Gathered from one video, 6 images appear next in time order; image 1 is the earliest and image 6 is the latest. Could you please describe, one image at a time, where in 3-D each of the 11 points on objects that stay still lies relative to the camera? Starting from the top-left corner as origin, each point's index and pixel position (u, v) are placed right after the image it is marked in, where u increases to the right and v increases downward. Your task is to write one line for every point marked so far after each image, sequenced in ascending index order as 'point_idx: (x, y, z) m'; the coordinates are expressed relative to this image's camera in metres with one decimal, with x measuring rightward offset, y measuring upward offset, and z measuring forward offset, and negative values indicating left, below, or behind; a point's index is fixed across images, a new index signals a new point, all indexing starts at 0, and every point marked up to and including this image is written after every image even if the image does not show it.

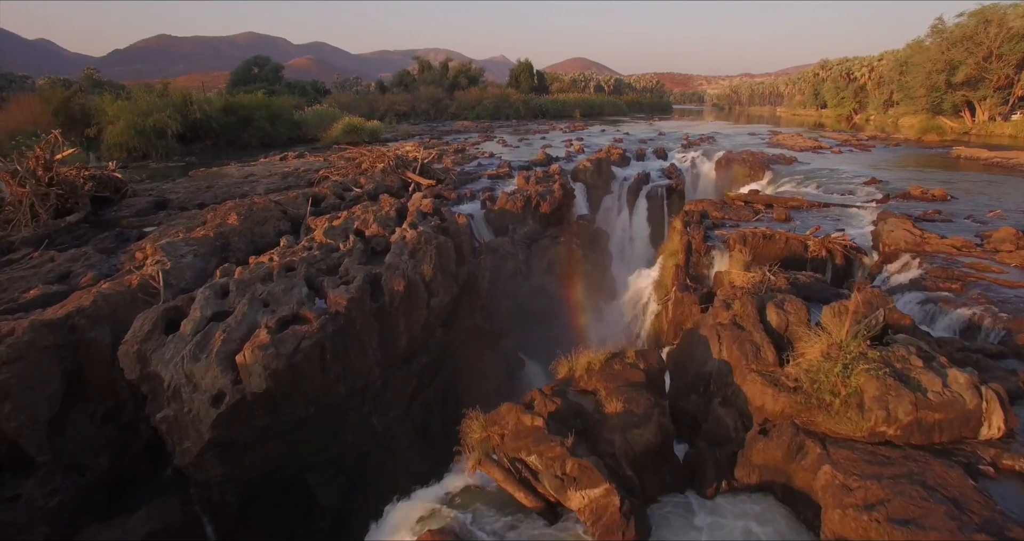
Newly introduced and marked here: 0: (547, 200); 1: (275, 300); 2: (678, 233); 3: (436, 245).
0: (+0.9, +1.9, +15.1) m
1: (-3.8, -0.5, +9.1) m
2: (+3.3, +0.8, +11.4) m
3: (-1.5, +0.5, +11.5) m
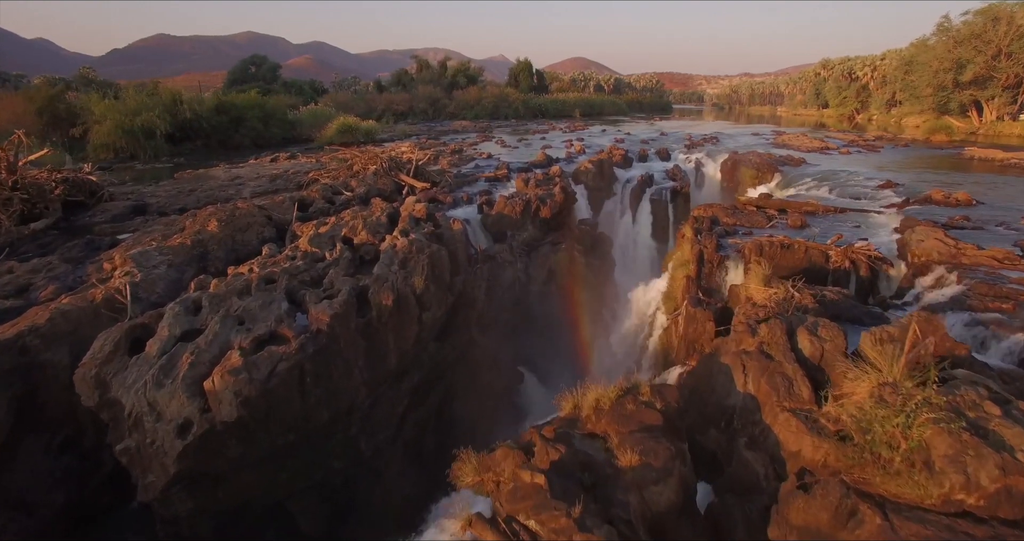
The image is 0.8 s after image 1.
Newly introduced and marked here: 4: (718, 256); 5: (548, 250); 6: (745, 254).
0: (+0.9, +1.7, +14.4) m
1: (-3.8, -0.7, +8.4) m
2: (+3.3, +0.6, +10.6) m
3: (-1.6, +0.3, +10.7) m
4: (+3.5, +0.2, +9.9) m
5: (+1.0, +0.5, +13.8) m
6: (+3.9, +0.3, +9.8) m
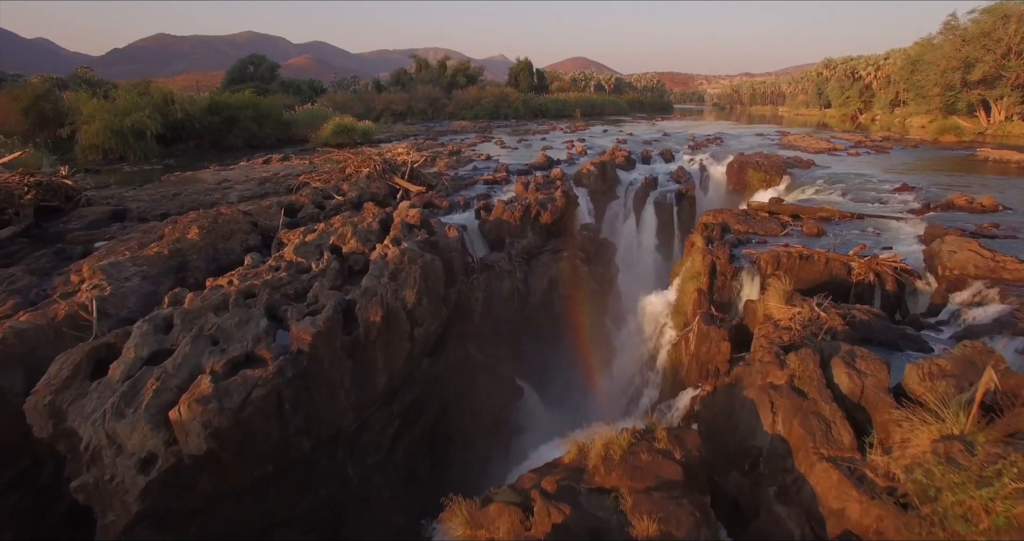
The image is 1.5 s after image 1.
0: (+0.8, +1.5, +13.7) m
1: (-3.8, -0.9, +7.7) m
2: (+3.2, +0.4, +10.0) m
3: (-1.6, +0.1, +10.0) m
4: (+3.5, 0.0, +9.2) m
5: (+0.9, +0.3, +13.1) m
6: (+3.9, +0.1, +9.1) m
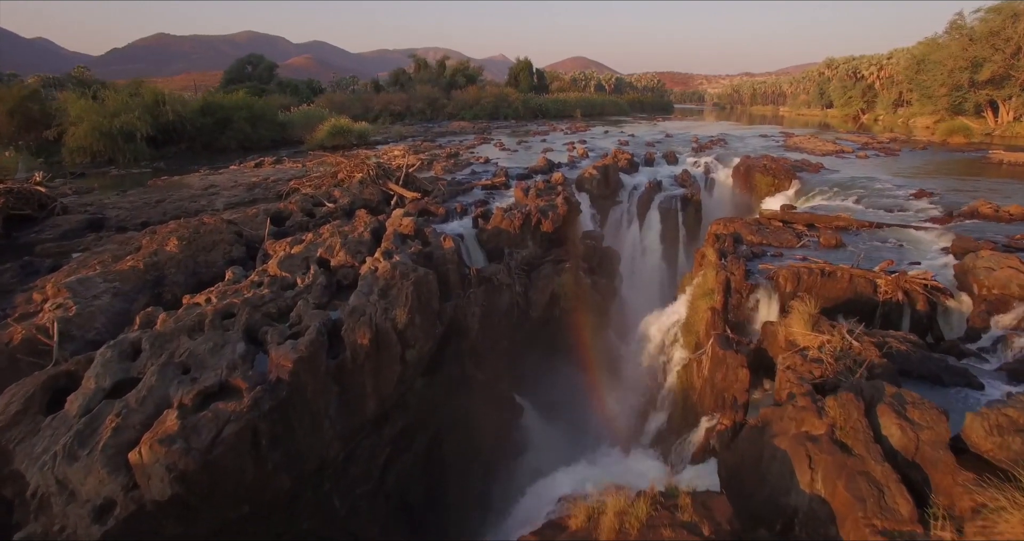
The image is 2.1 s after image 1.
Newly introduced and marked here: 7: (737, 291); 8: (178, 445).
0: (+0.8, +1.2, +13.0) m
1: (-3.8, -1.1, +7.0) m
2: (+3.2, +0.1, +9.3) m
3: (-1.6, -0.1, +9.4) m
4: (+3.5, -0.2, +8.5) m
5: (+0.9, +0.1, +12.5) m
6: (+3.9, -0.2, +8.5) m
7: (+3.3, -0.3, +8.5) m
8: (-3.4, -1.8, +5.9) m
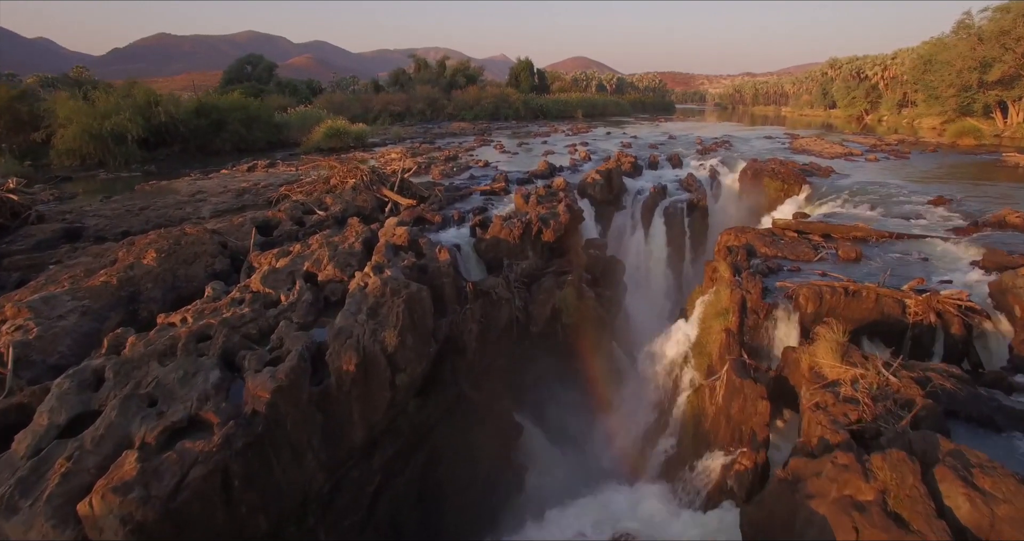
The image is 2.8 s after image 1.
0: (+0.8, +1.0, +12.4) m
1: (-3.9, -1.4, +6.4) m
2: (+3.2, -0.1, +8.7) m
3: (-1.6, -0.4, +8.7) m
4: (+3.5, -0.5, +7.9) m
5: (+0.9, -0.2, +11.8) m
6: (+3.8, -0.4, +7.8) m
7: (+3.3, -0.6, +7.9) m
8: (-3.4, -2.0, +5.2) m
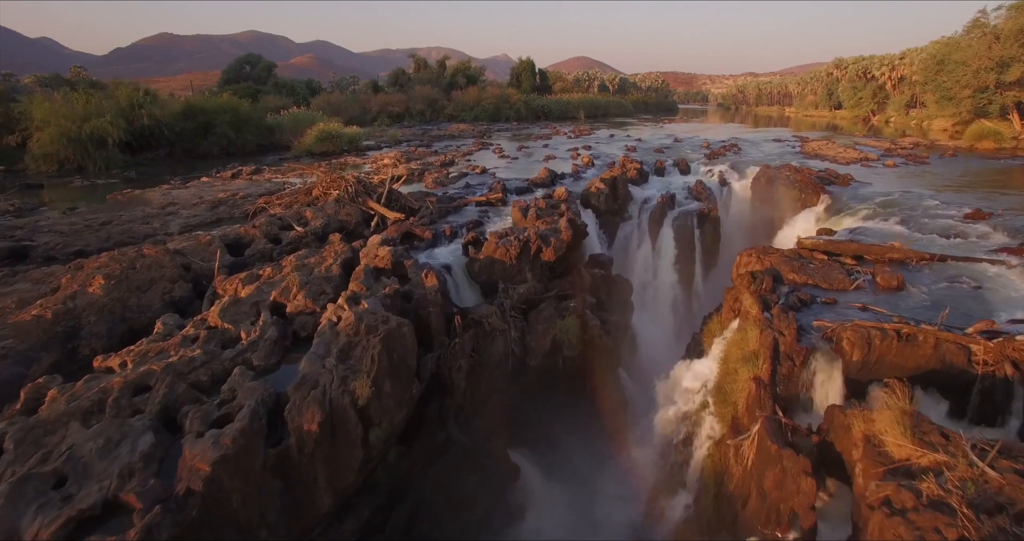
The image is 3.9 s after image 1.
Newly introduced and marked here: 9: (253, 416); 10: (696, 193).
0: (+0.7, +0.5, +11.2) m
1: (-3.9, -1.8, +5.3) m
2: (+3.1, -0.6, +7.5) m
3: (-1.7, -0.8, +7.6) m
4: (+3.4, -0.9, +6.7) m
5: (+0.8, -0.6, +10.7) m
6: (+3.8, -0.9, +6.6) m
7: (+3.2, -1.0, +6.7) m
8: (-3.5, -2.5, +4.1) m
9: (-2.8, -1.5, +6.2) m
10: (+5.8, +2.4, +18.2) m
